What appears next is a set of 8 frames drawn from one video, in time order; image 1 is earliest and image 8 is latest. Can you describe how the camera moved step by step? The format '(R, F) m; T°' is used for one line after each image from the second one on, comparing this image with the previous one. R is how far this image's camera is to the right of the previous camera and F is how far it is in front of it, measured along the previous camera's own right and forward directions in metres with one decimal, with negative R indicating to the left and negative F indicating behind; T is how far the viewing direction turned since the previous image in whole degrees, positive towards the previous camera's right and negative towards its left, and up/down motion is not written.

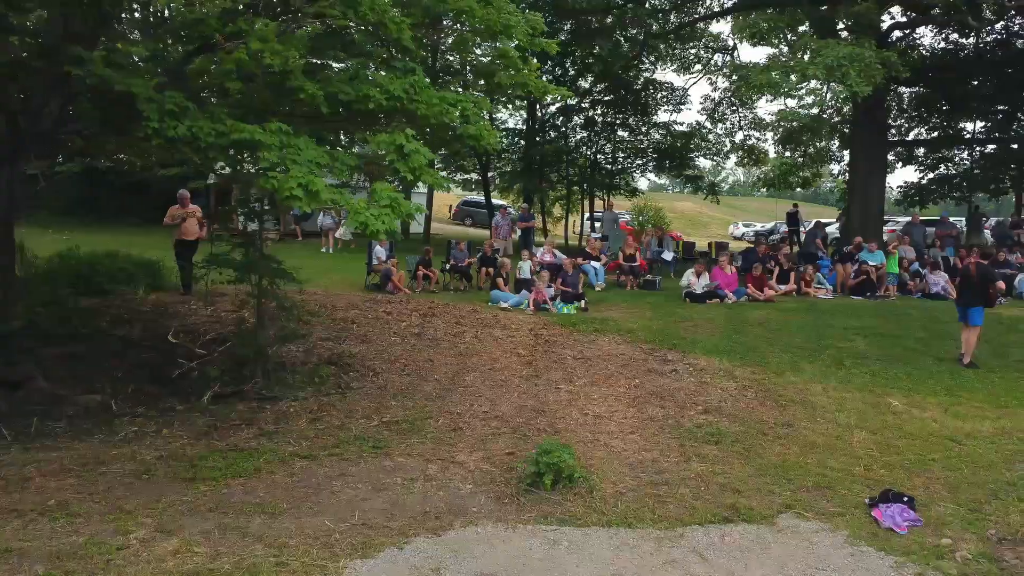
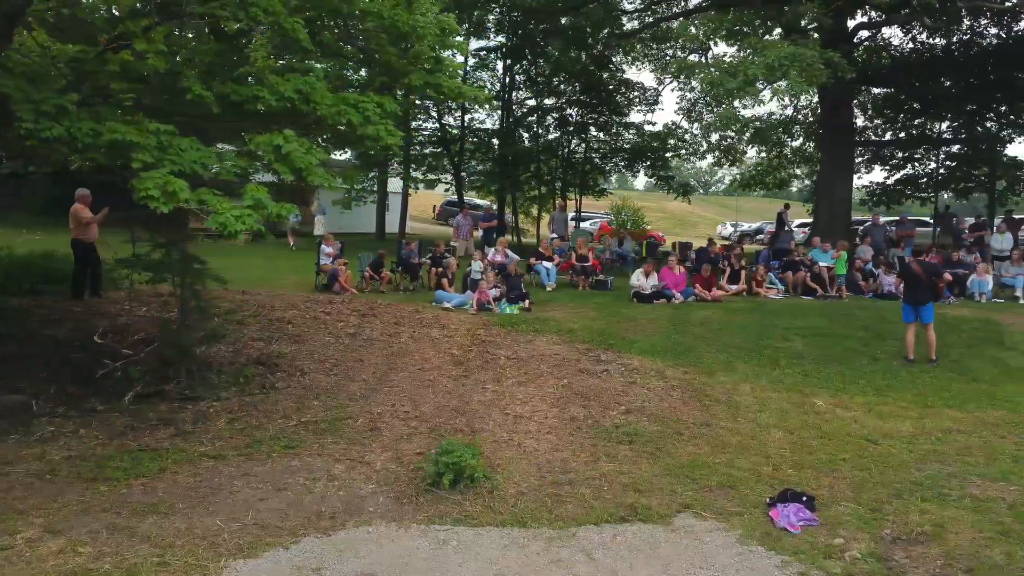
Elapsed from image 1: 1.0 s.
(+0.5, 0.0) m; 0°
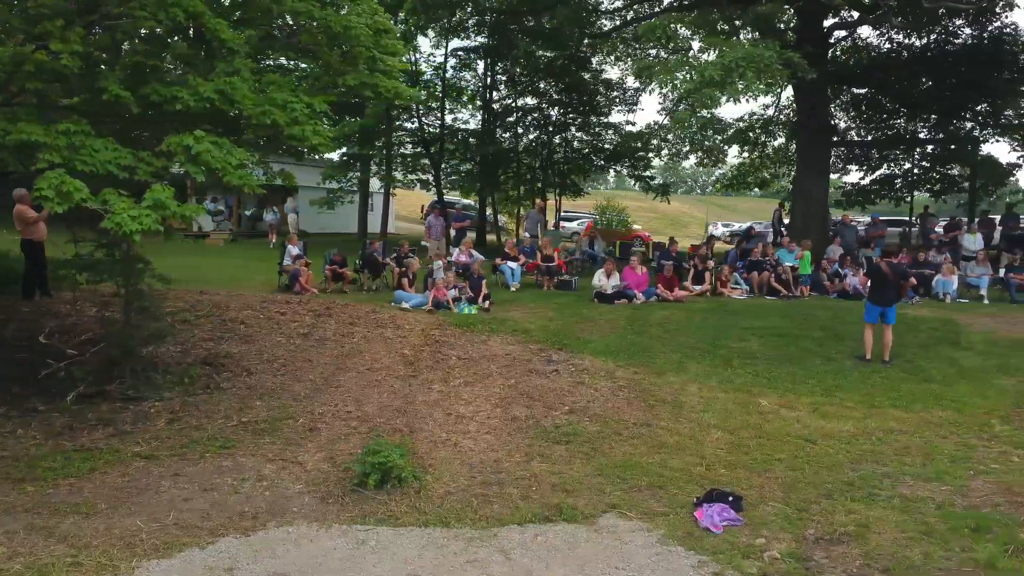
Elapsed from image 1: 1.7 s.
(+0.4, 0.0) m; 0°
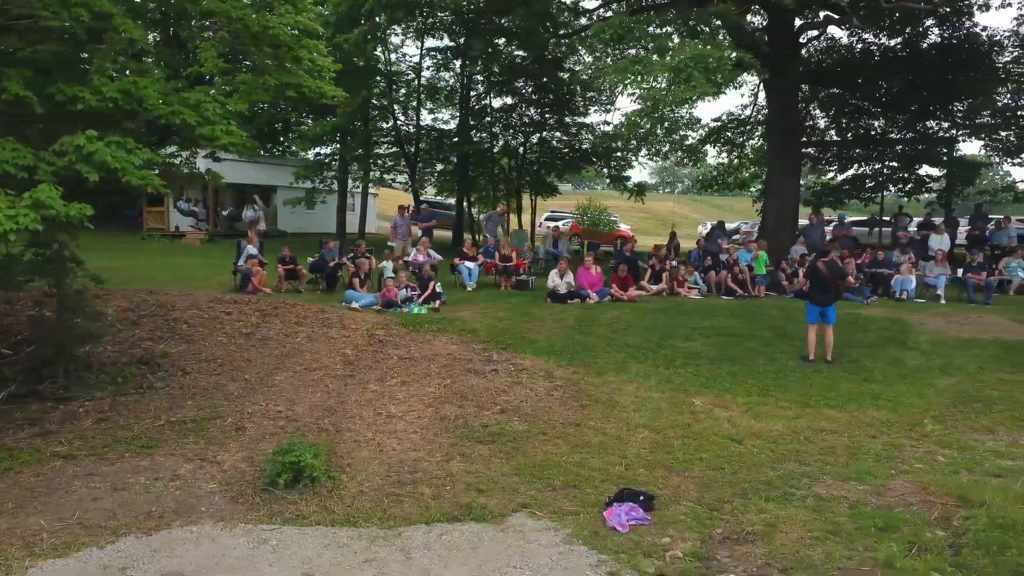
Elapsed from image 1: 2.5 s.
(+0.4, 0.0) m; 0°
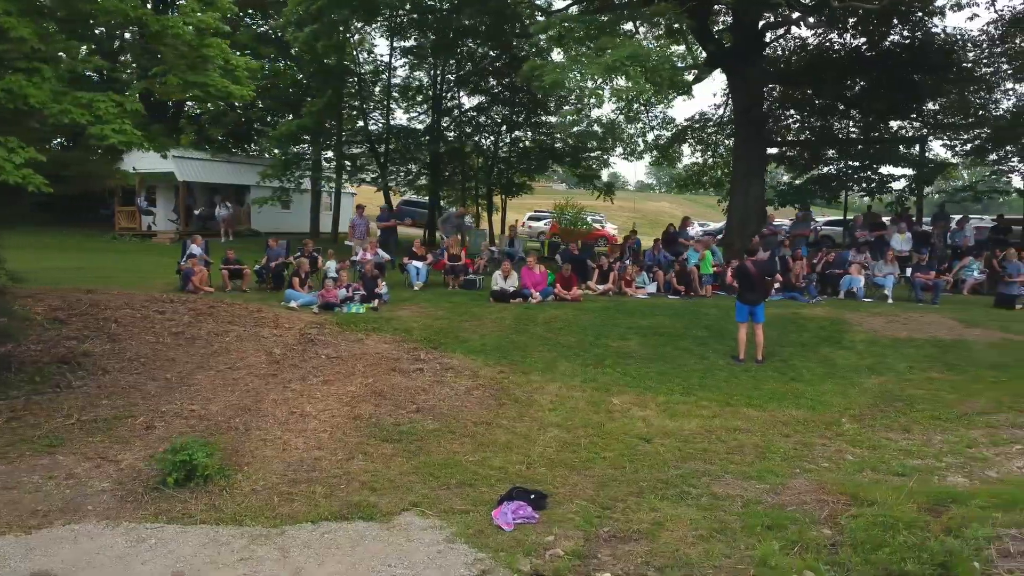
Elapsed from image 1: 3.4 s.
(+0.5, 0.0) m; 0°
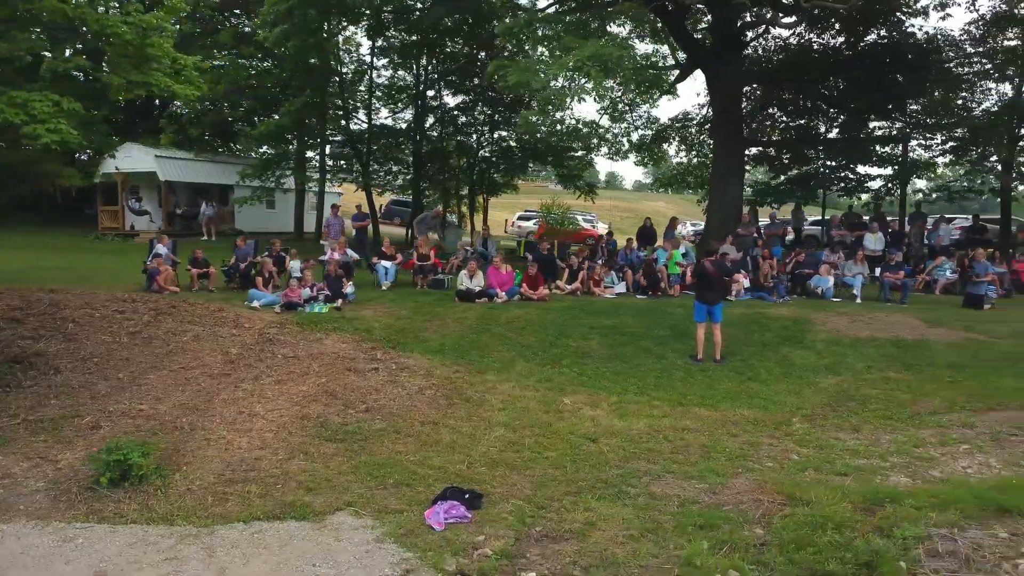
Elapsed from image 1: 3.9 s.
(+0.3, 0.0) m; 0°
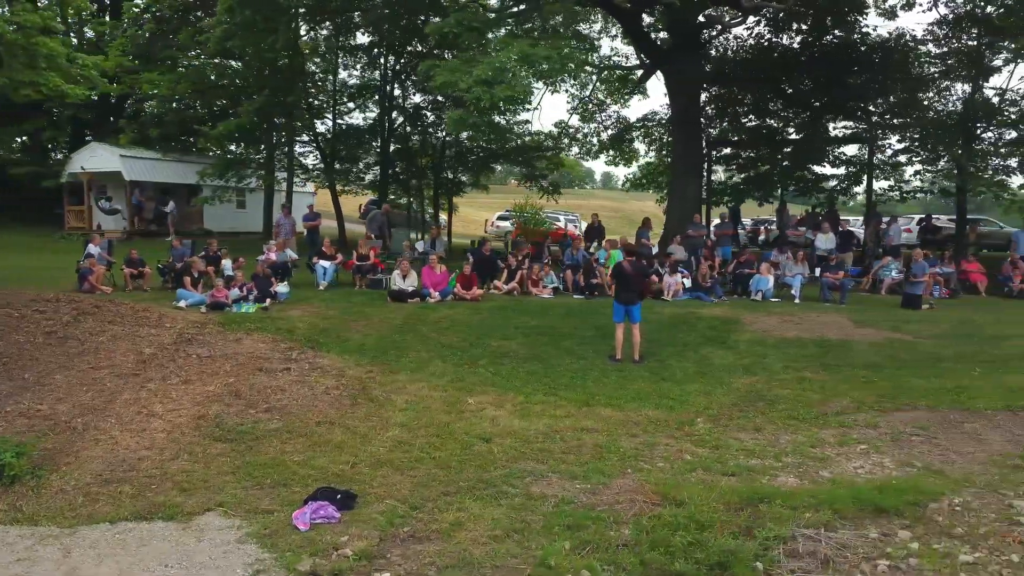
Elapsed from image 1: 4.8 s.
(+0.6, 0.0) m; 0°
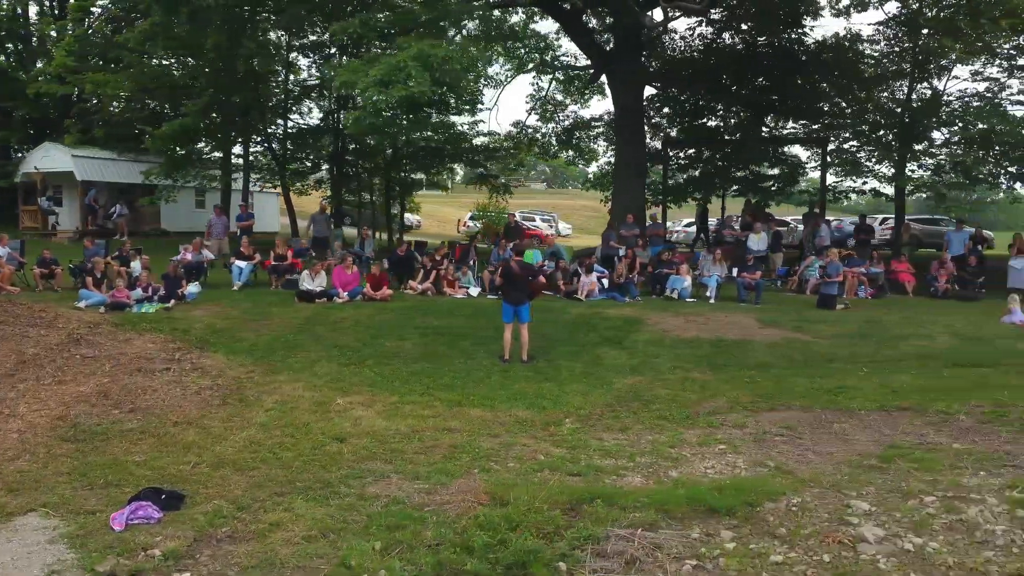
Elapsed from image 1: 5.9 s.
(+0.9, 0.0) m; 0°
